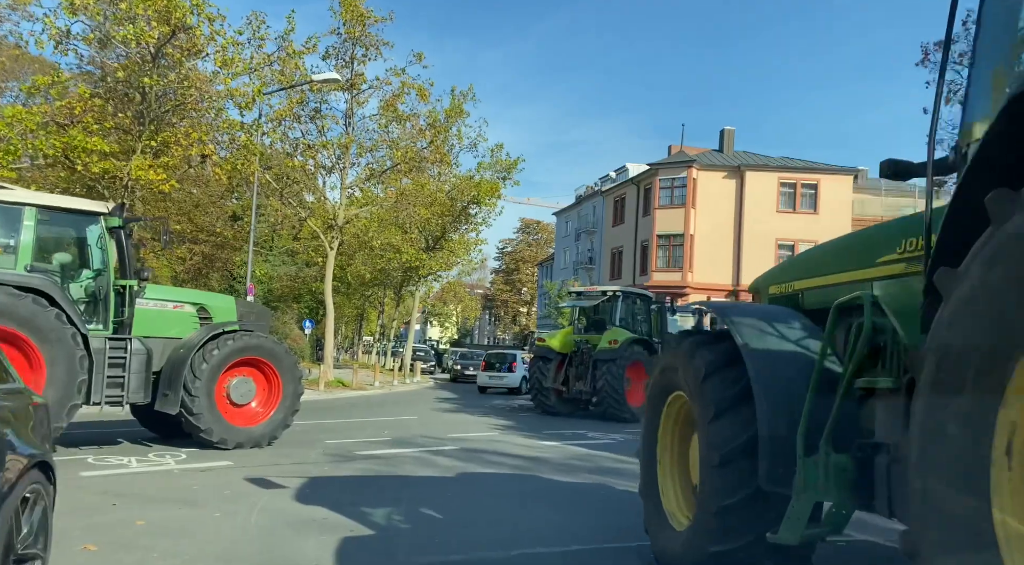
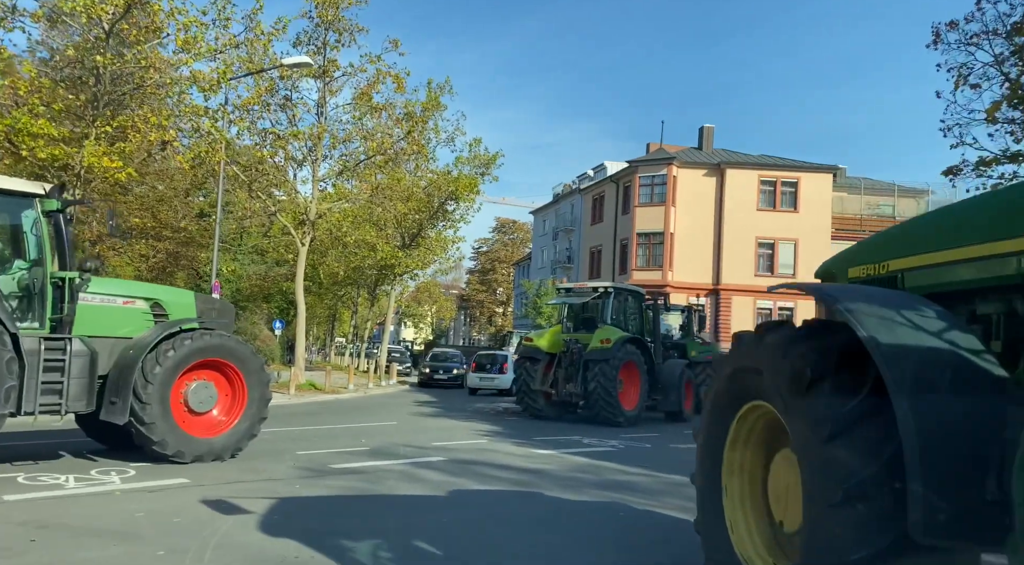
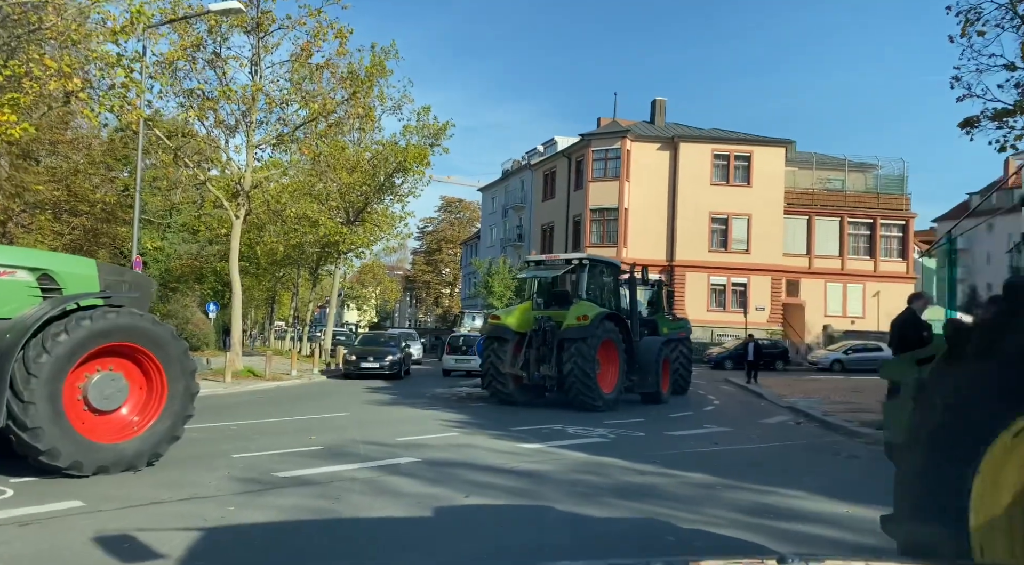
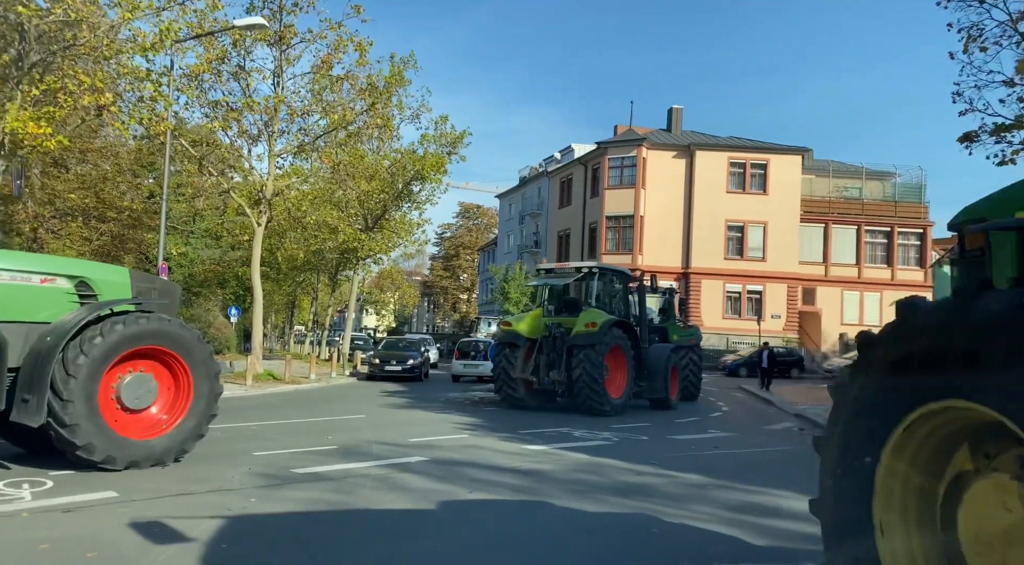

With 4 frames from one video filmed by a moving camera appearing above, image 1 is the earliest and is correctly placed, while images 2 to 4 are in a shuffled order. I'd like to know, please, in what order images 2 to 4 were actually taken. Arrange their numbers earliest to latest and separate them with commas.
2, 4, 3
